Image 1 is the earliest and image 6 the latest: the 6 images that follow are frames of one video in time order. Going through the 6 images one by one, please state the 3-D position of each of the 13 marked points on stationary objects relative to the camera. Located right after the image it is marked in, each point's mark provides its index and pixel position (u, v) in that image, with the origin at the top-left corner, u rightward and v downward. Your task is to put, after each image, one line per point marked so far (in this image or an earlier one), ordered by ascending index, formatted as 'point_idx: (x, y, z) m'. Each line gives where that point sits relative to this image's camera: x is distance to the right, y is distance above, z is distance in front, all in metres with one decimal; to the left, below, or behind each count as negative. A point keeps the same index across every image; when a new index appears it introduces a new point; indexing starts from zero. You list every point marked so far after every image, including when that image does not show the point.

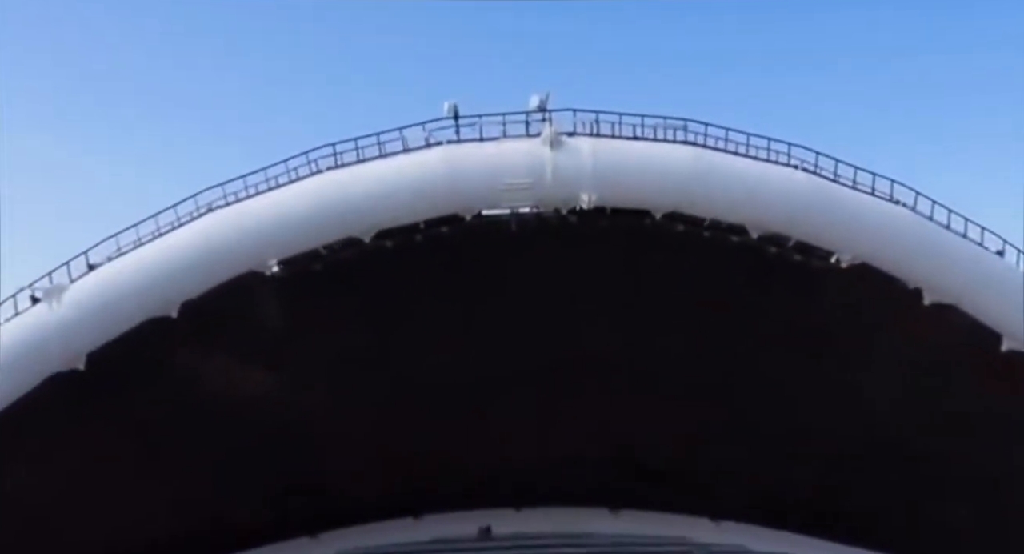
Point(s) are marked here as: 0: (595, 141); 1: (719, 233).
0: (+0.5, +0.9, +5.0) m
1: (+1.5, +0.3, +5.3) m
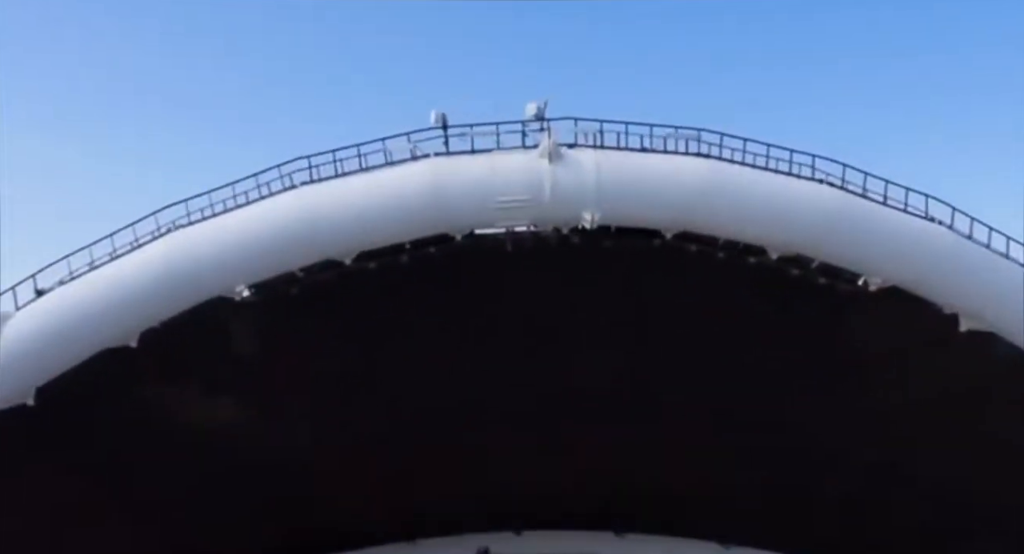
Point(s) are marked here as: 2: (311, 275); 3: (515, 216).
0: (+0.5, +0.7, +4.5) m
1: (+1.4, +0.1, +4.8) m
2: (-1.3, 0.0, +4.7) m
3: (0.0, +0.4, +4.4) m
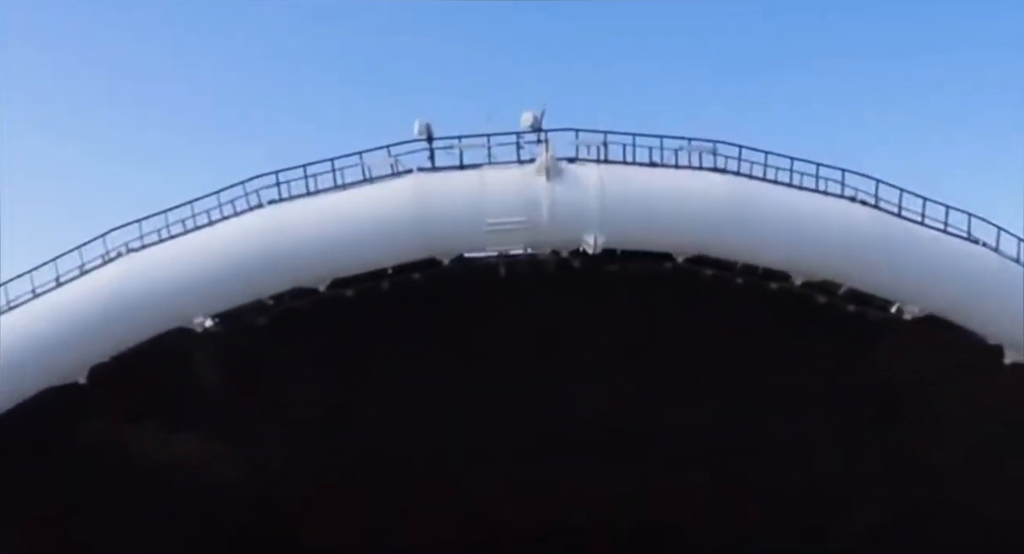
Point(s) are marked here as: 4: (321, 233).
0: (+0.5, +0.6, +4.0) m
1: (+1.4, 0.0, +4.3) m
2: (-1.3, -0.1, +4.2) m
3: (0.0, +0.2, +3.9) m
4: (-1.0, +0.2, +4.0) m
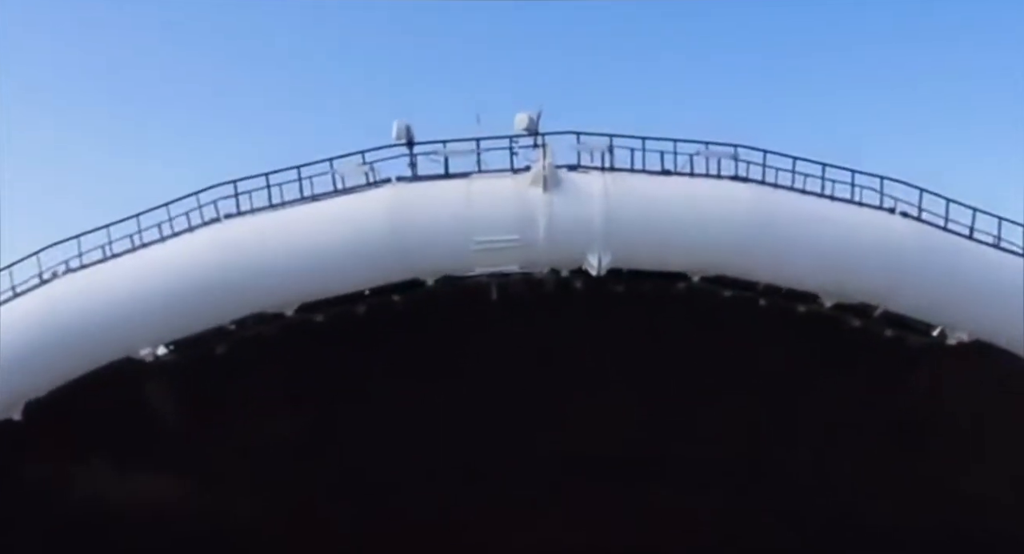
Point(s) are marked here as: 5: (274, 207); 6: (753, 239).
0: (+0.4, +0.5, +3.5) m
1: (+1.4, -0.1, +3.8) m
2: (-1.3, -0.3, +3.7) m
3: (-0.1, +0.1, +3.4) m
4: (-1.0, +0.1, +3.5) m
5: (-1.1, +0.3, +3.6) m
6: (+1.1, +0.2, +3.5) m
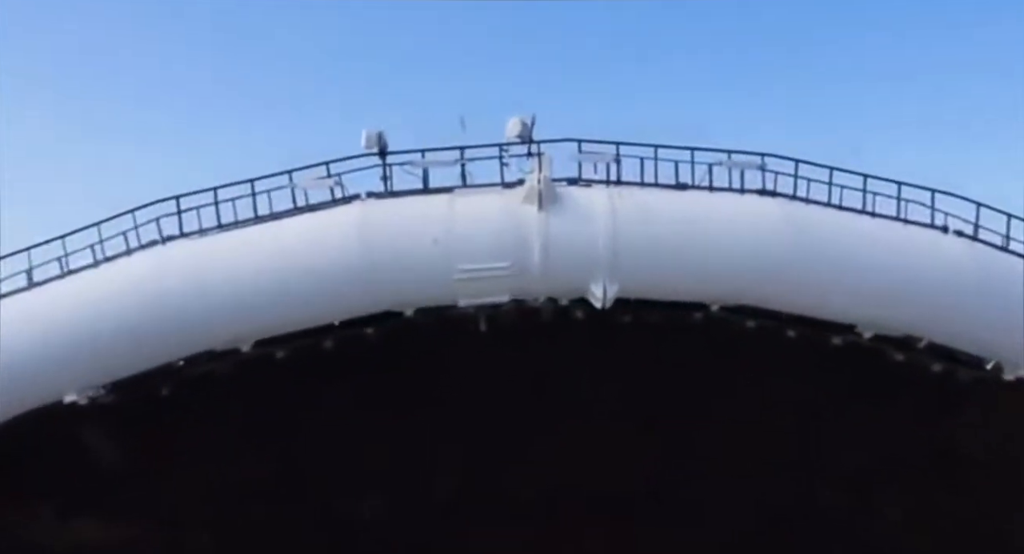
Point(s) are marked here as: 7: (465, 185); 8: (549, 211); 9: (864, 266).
0: (+0.4, +0.3, +3.0) m
1: (+1.3, -0.2, +3.3) m
2: (-1.4, -0.4, +3.2) m
3: (-0.1, 0.0, +2.9) m
4: (-1.1, 0.0, +3.0) m
5: (-1.2, +0.2, +3.1) m
6: (+1.1, +0.1, +3.0) m
7: (-0.2, +0.4, +3.0) m
8: (+0.1, +0.2, +2.9) m
9: (+1.5, 0.0, +3.1) m
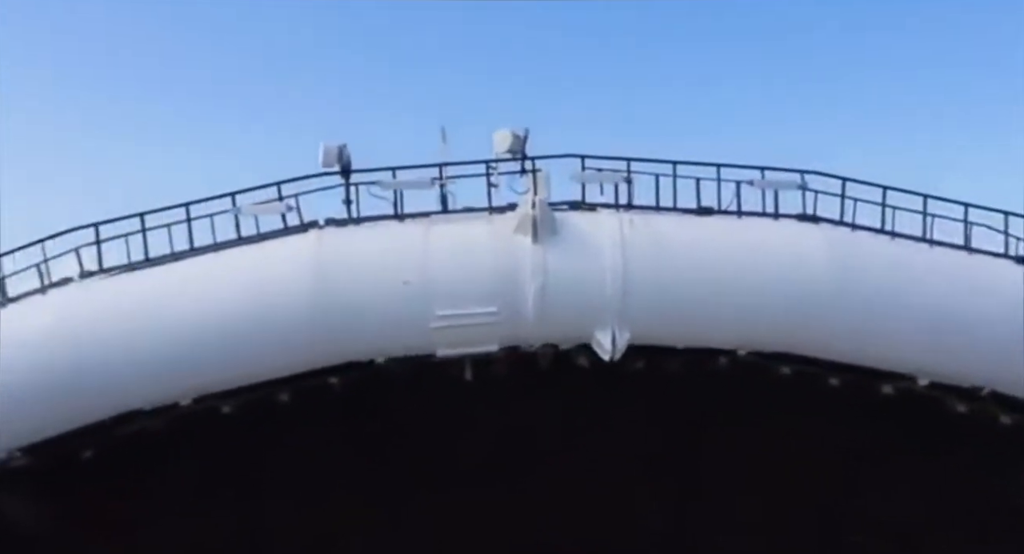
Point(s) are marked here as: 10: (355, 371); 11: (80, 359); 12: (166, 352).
0: (+0.4, +0.2, +2.5) m
1: (+1.3, -0.4, +2.8) m
2: (-1.4, -0.5, +2.7) m
3: (-0.1, -0.2, +2.4) m
4: (-1.1, -0.2, +2.5) m
5: (-1.2, +0.1, +2.6) m
6: (+1.1, -0.1, +2.5) m
7: (-0.2, +0.2, +2.5) m
8: (+0.1, +0.1, +2.4) m
9: (+1.4, -0.1, +2.6) m
10: (-0.5, -0.3, +2.7) m
11: (-1.4, -0.3, +2.5) m
12: (-1.1, -0.2, +2.5) m
